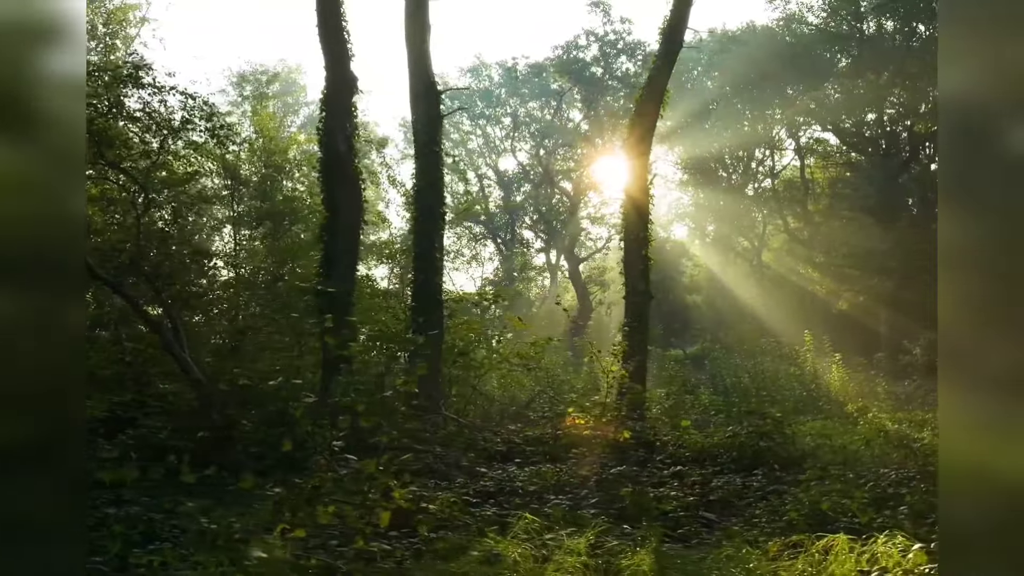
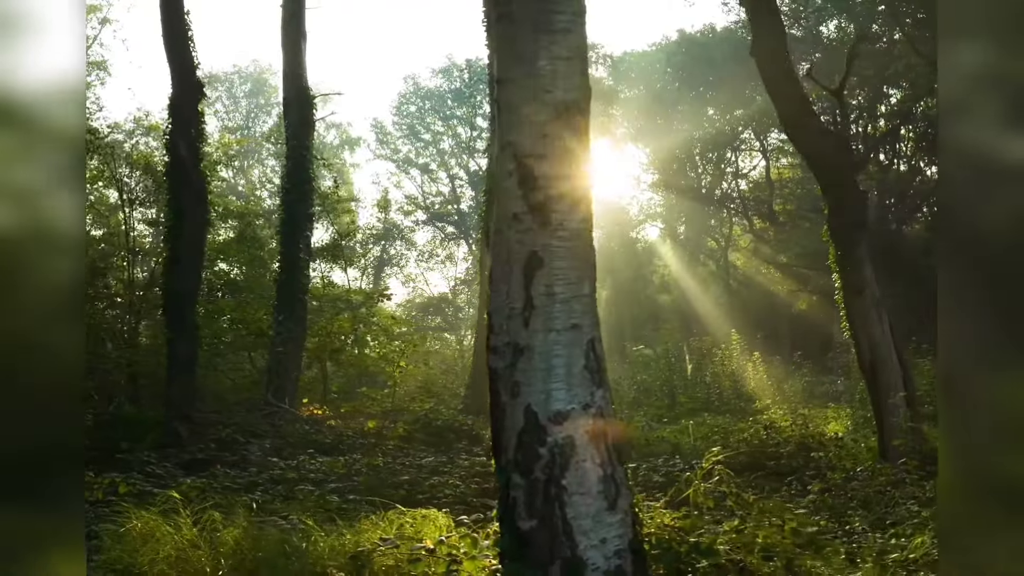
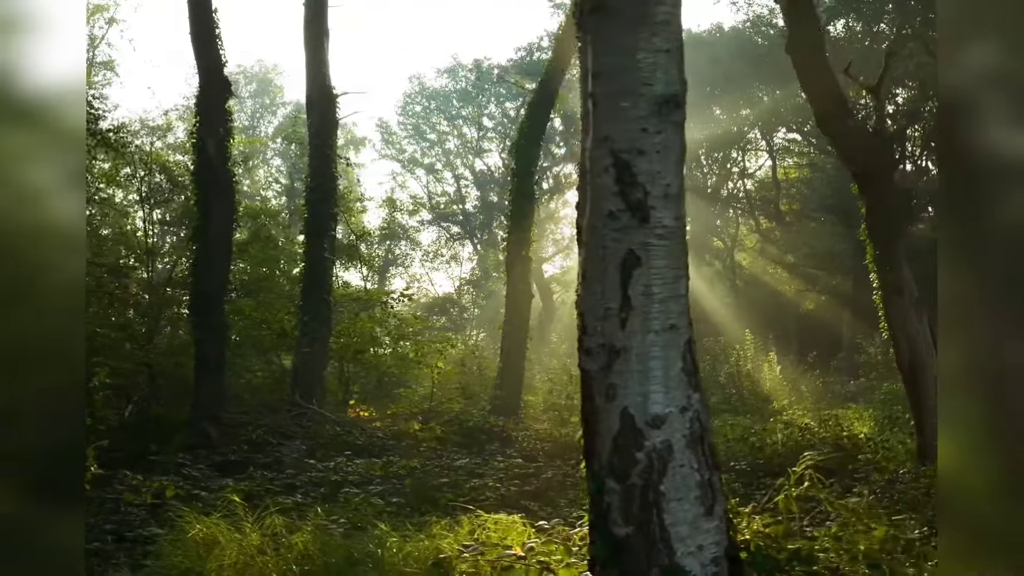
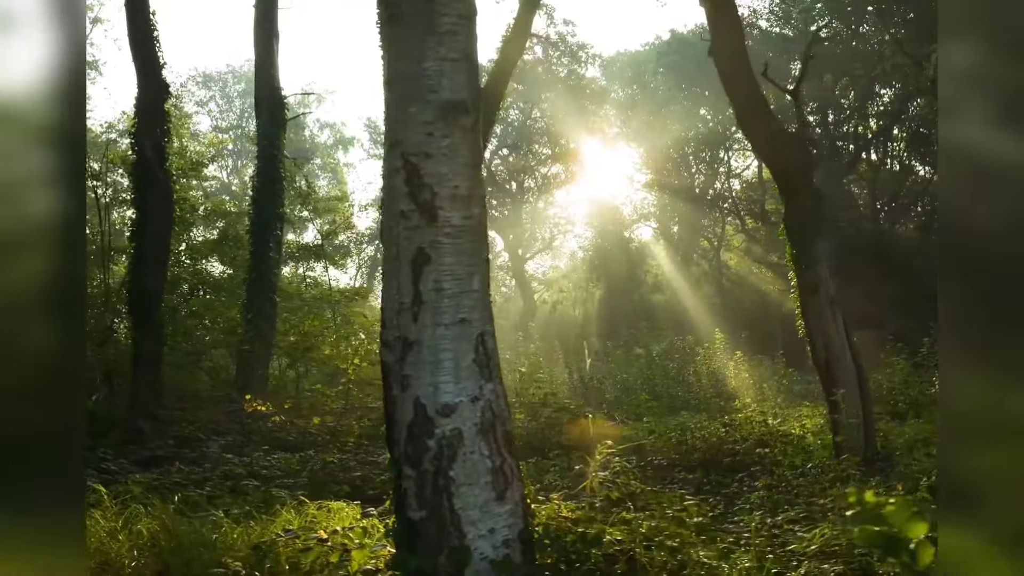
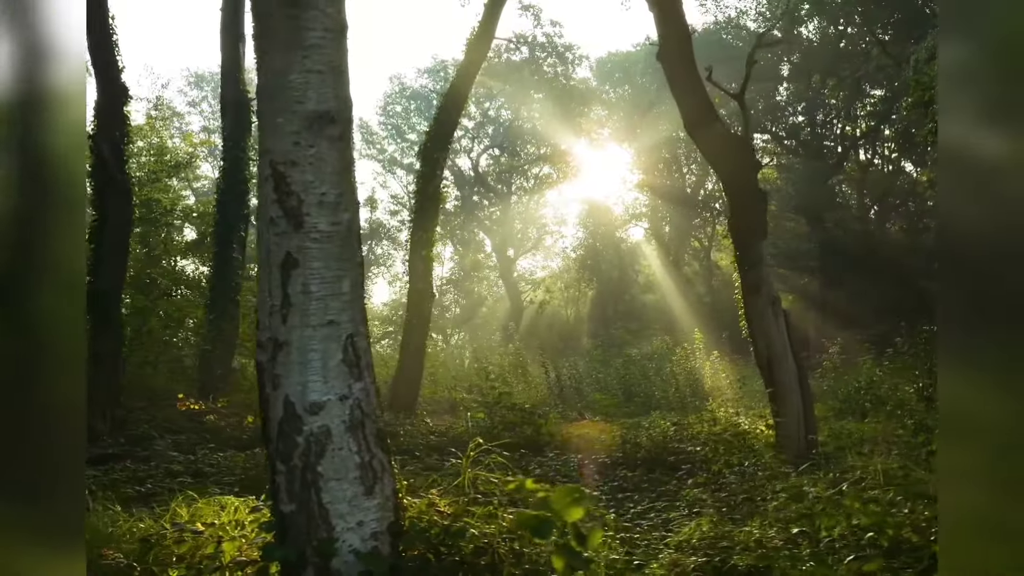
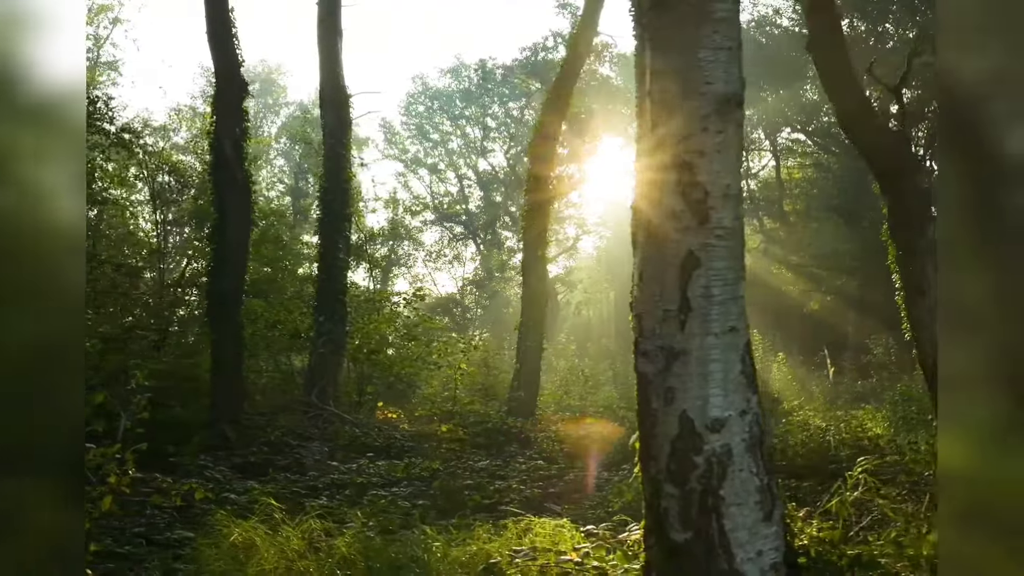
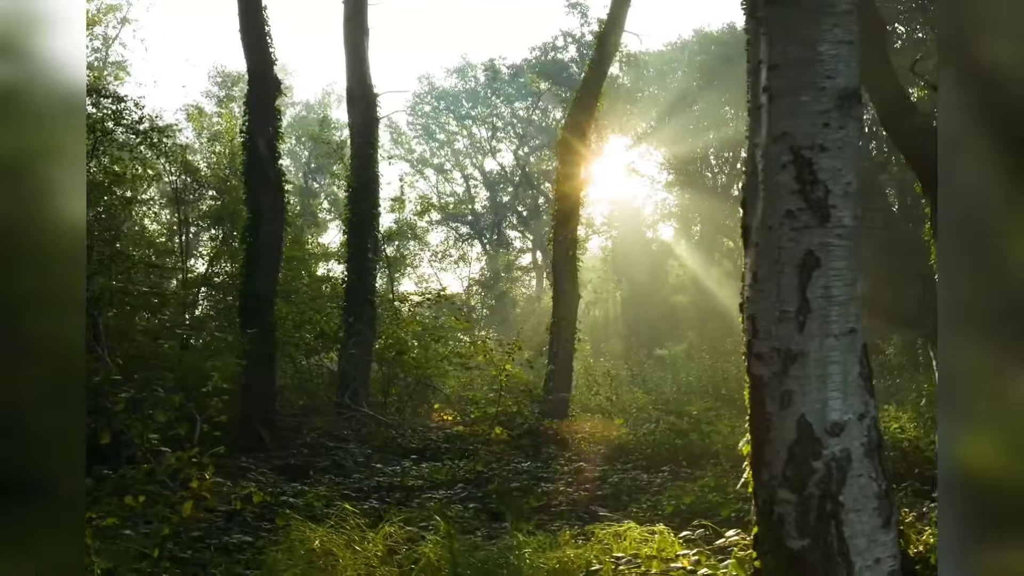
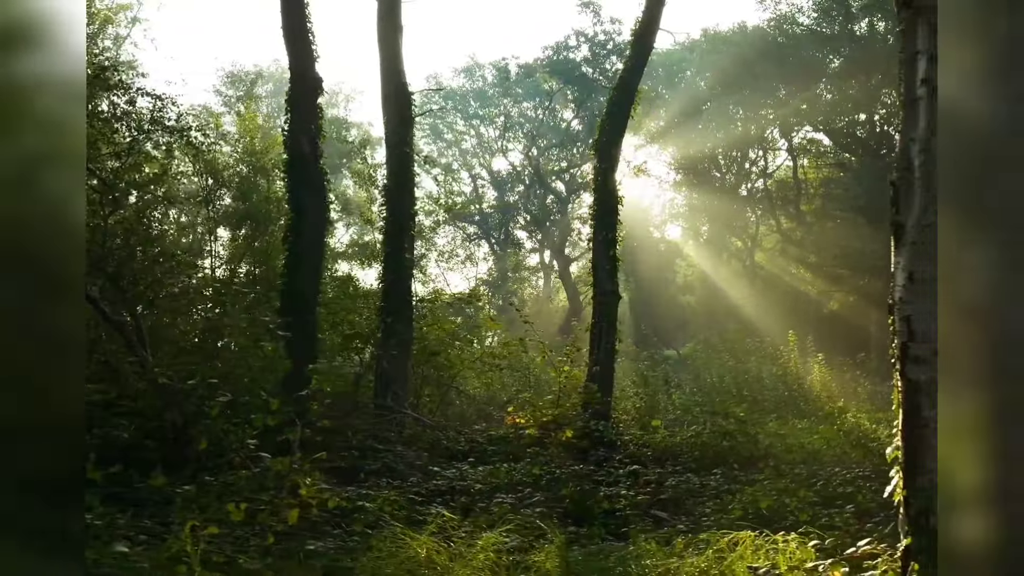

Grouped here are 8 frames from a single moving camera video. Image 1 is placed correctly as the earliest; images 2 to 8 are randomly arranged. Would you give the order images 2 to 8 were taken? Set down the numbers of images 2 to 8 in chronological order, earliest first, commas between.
8, 7, 6, 3, 2, 4, 5
